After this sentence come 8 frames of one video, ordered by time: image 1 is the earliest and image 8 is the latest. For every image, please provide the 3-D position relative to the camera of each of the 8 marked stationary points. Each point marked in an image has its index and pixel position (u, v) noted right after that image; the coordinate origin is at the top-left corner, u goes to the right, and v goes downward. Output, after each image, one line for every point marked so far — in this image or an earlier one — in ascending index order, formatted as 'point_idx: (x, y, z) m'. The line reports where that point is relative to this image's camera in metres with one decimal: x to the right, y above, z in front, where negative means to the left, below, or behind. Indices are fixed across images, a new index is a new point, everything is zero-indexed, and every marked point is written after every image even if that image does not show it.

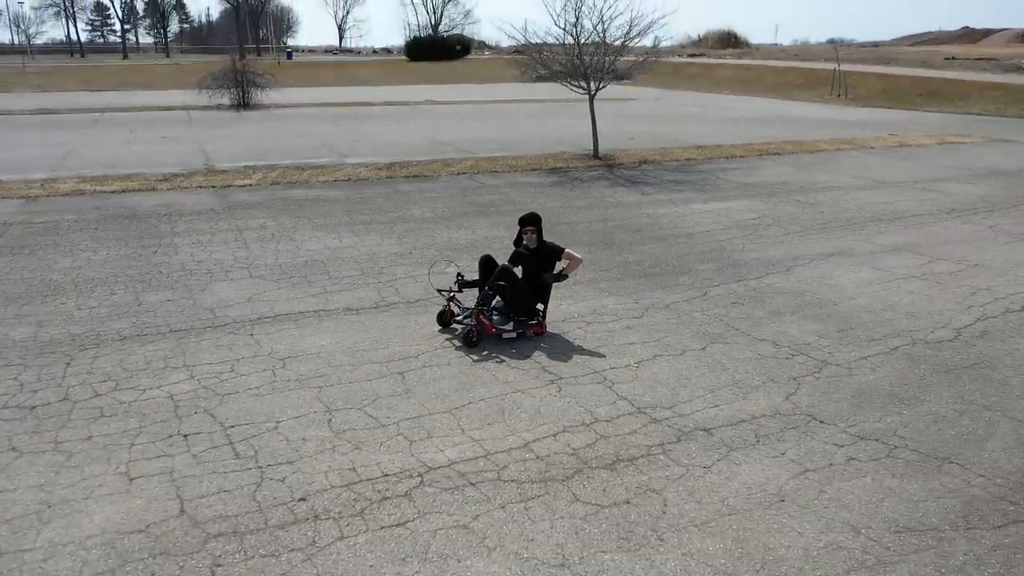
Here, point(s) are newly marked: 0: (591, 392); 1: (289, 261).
0: (+0.7, -0.9, +7.0) m
1: (-3.2, +0.4, +11.5) m
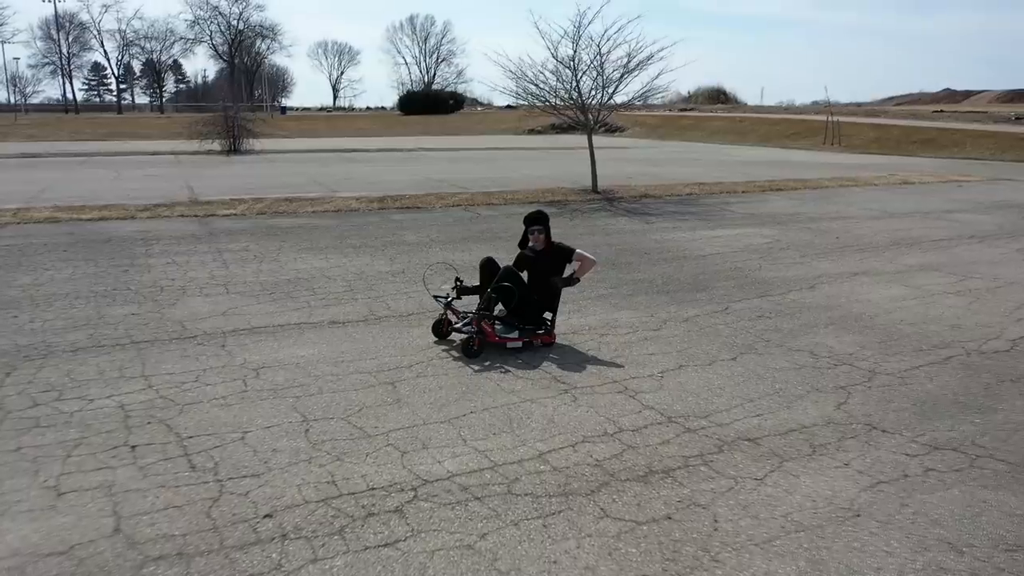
0: (+0.7, -0.9, +6.1) m
1: (-3.1, +0.1, +10.6) m
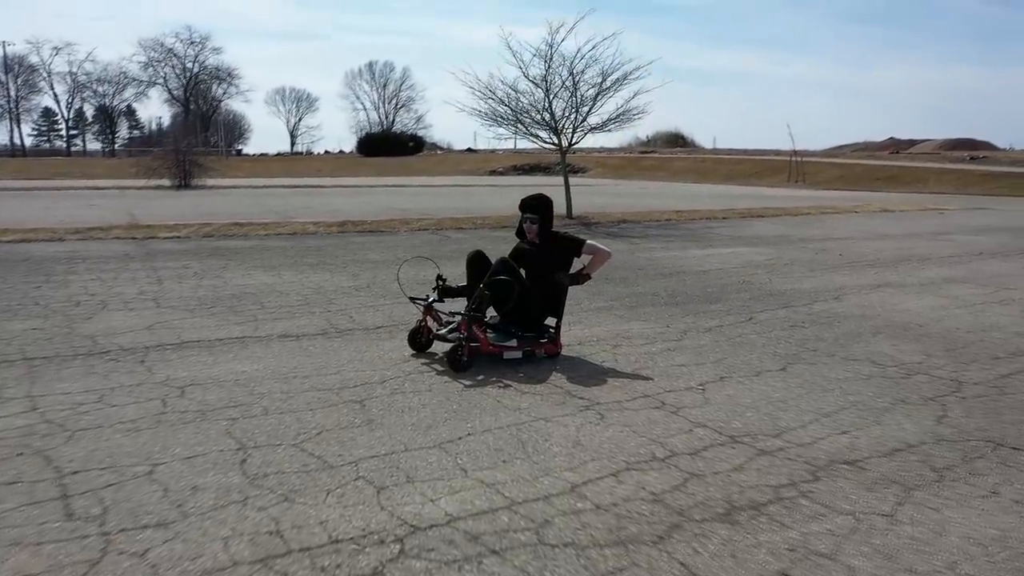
0: (+0.8, -0.8, +4.7) m
1: (-3.3, -0.1, +9.0) m
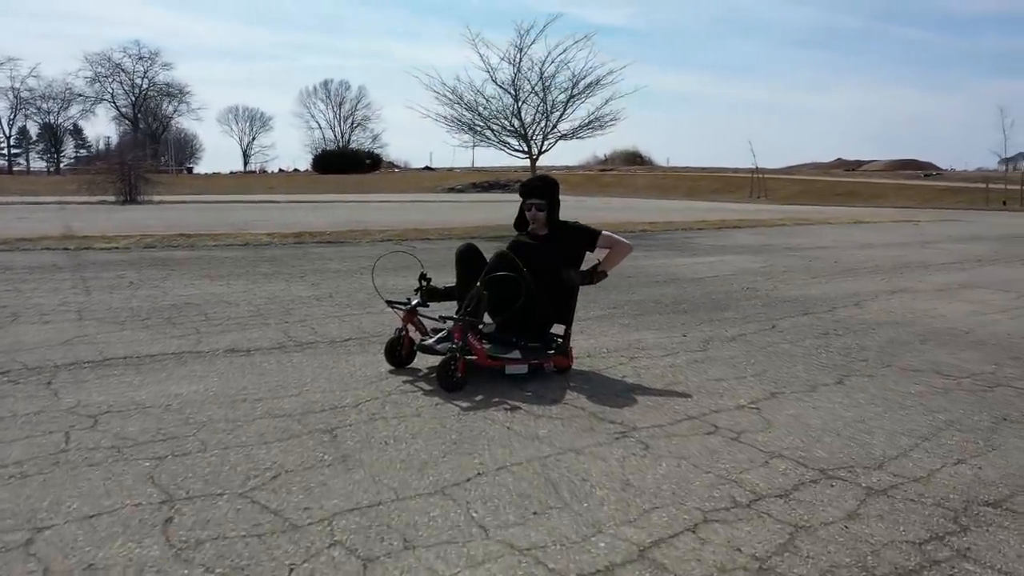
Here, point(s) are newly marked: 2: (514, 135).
0: (+0.9, -0.7, +3.6) m
1: (-3.5, -0.2, +7.7) m
2: (0.0, +3.7, +19.3) m
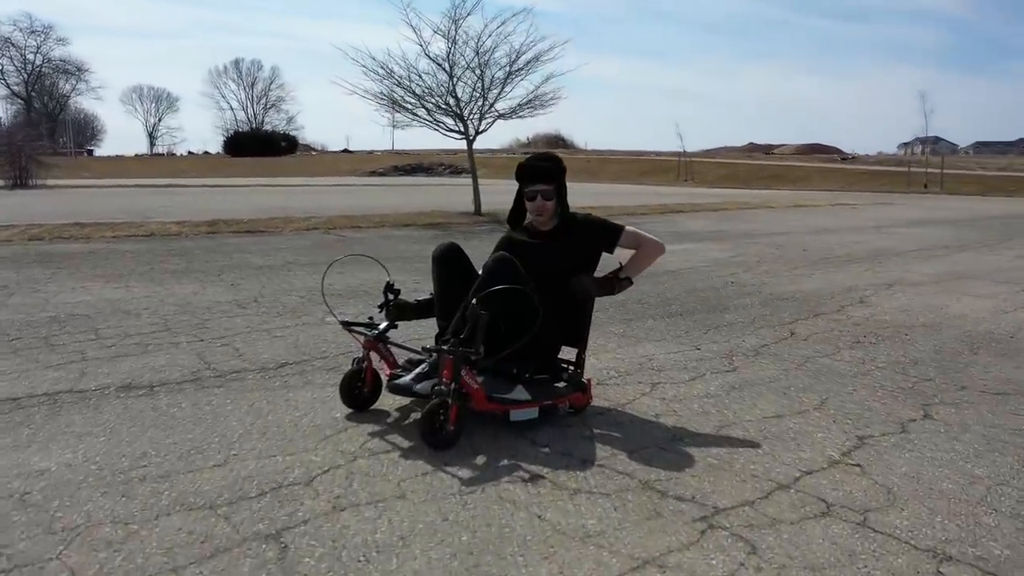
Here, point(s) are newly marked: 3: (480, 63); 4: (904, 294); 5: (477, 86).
0: (+1.0, -0.8, +2.5) m
1: (-3.7, -0.2, +6.2) m
2: (-1.4, +3.9, +18.0) m
3: (-0.7, +4.9, +17.7) m
4: (+3.7, -0.1, +7.7) m
5: (-0.8, +4.5, +17.9) m
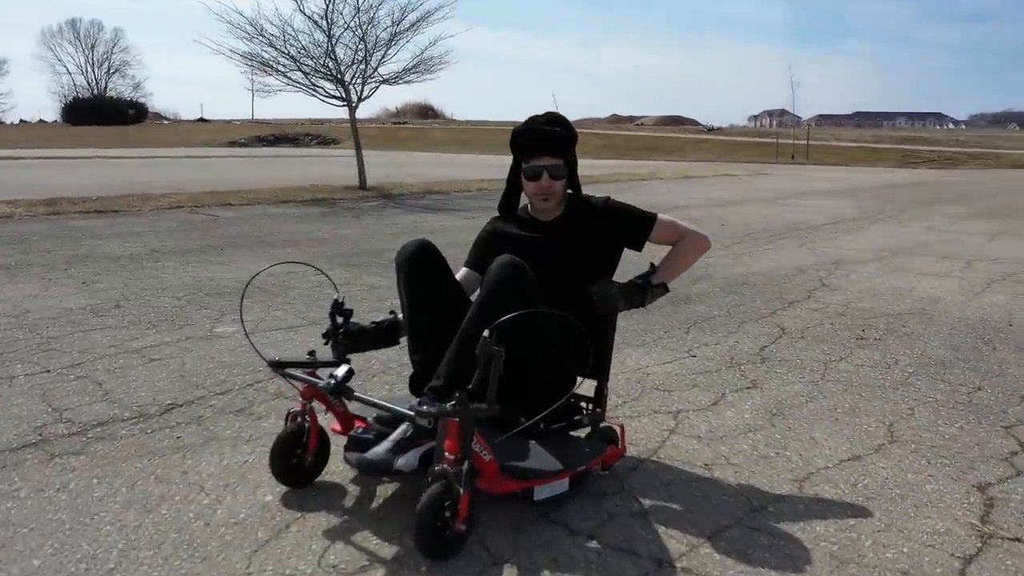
0: (+1.2, -0.9, +1.6) m
1: (-4.0, -0.3, +4.4) m
2: (-3.7, +4.2, +16.3) m
3: (-3.0, +5.3, +16.2) m
4: (+3.1, +0.1, +7.2) m
5: (-3.1, +4.9, +16.3) m
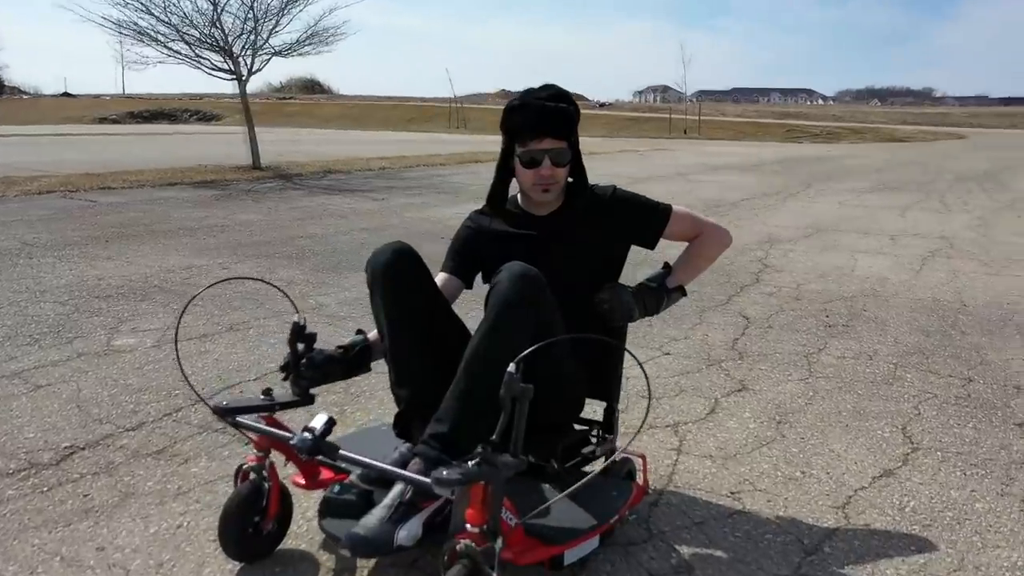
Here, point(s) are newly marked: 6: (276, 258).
0: (+1.4, -0.9, +1.3) m
1: (-4.2, -0.4, +3.4) m
2: (-5.6, +4.5, +15.1) m
3: (-4.9, +5.6, +15.0) m
4: (+2.5, +0.3, +7.1) m
5: (-5.0, +5.1, +15.2) m
6: (-1.9, +0.2, +6.5) m
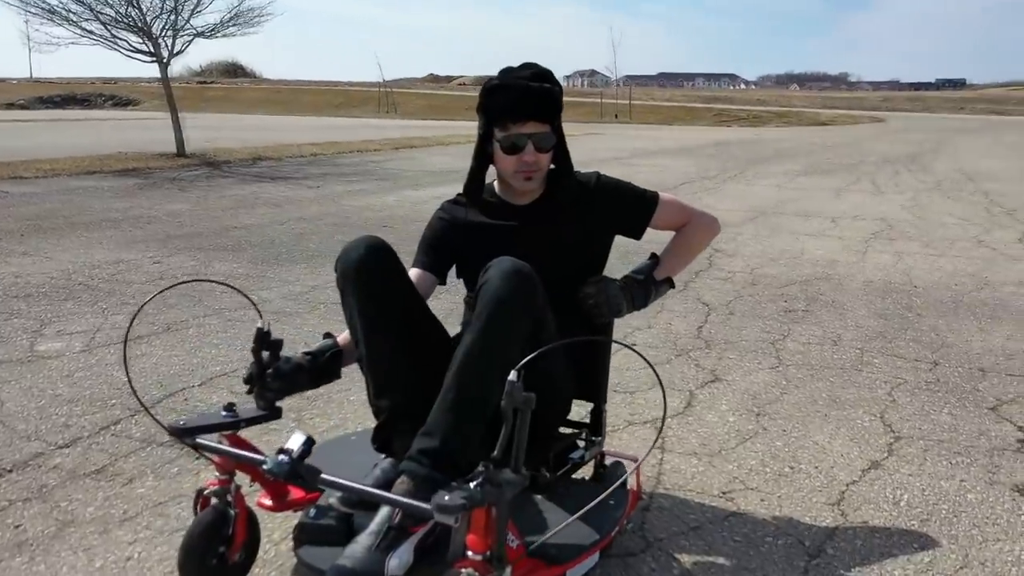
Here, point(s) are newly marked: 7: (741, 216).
0: (+1.4, -0.9, +1.3) m
1: (-4.3, -0.5, +2.9) m
2: (-6.7, +4.6, +14.3) m
3: (-6.1, +5.7, +14.3) m
4: (+2.0, +0.4, +7.1) m
5: (-6.2, +5.2, +14.4) m
6: (-2.3, +0.3, +6.2) m
7: (+2.4, +0.7, +8.3) m
